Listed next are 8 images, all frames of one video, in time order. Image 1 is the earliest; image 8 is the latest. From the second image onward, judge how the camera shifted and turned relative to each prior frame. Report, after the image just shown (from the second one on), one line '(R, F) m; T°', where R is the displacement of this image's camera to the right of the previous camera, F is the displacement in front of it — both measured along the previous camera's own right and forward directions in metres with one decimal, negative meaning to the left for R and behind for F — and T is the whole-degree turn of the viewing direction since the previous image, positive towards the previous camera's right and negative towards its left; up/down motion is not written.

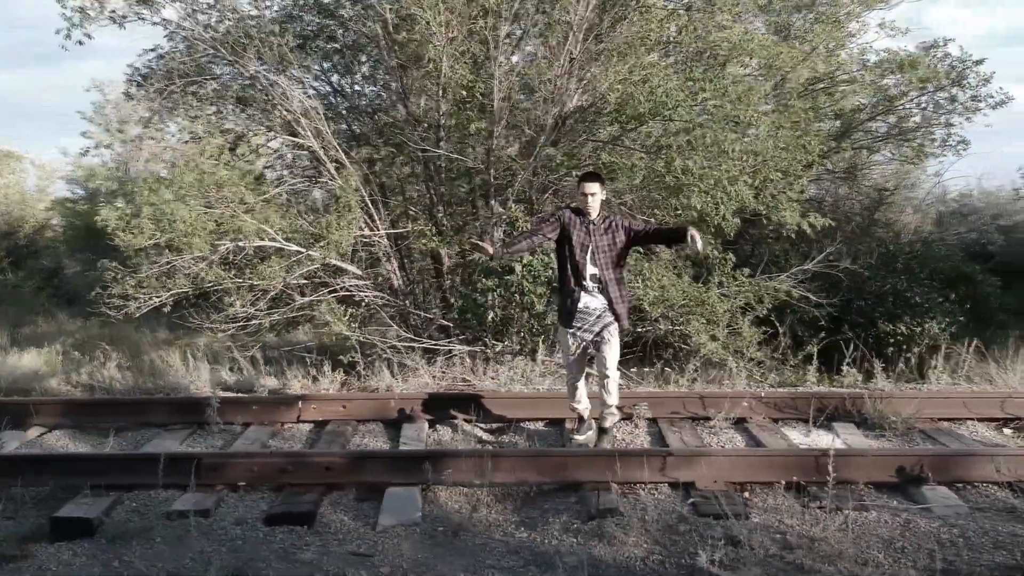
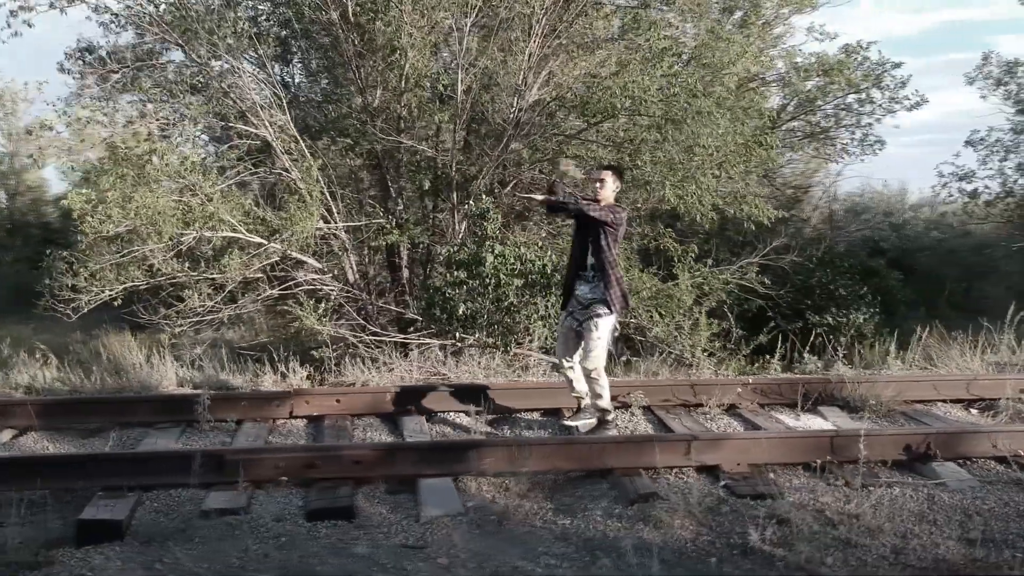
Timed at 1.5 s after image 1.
(-0.8, +0.1) m; +7°
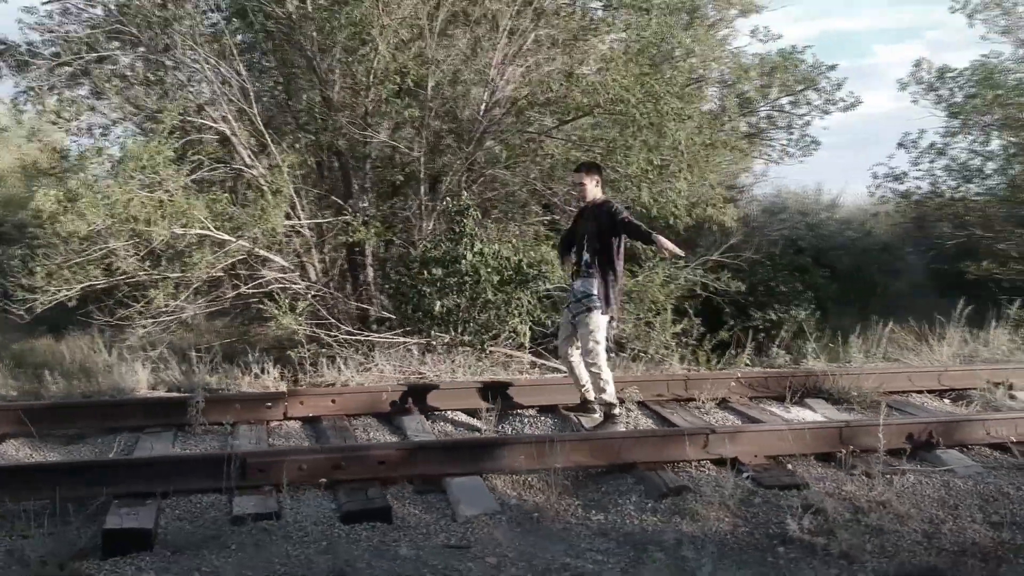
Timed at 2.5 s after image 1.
(-0.7, +0.1) m; +6°
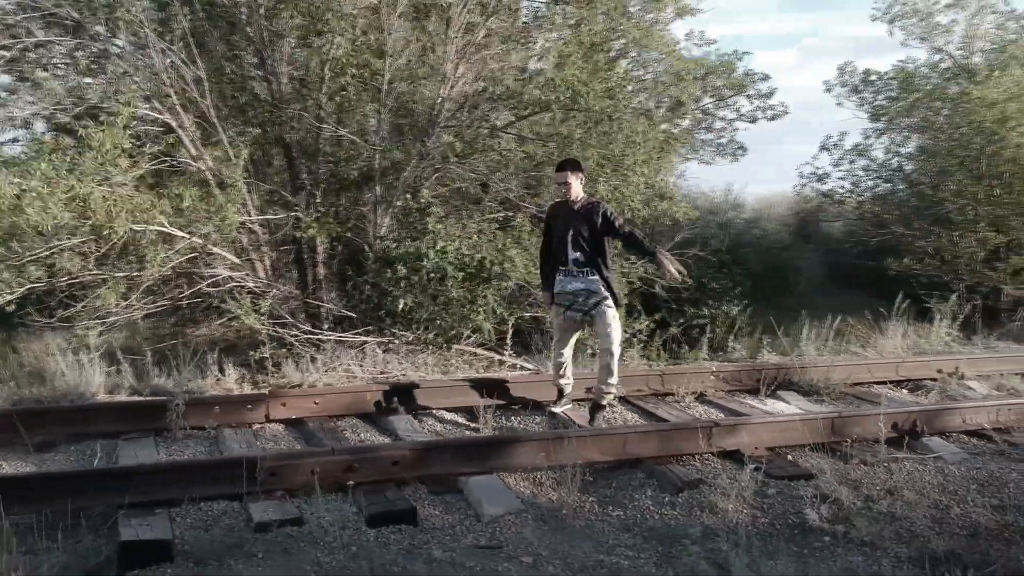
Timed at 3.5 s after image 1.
(-0.6, +0.1) m; +6°
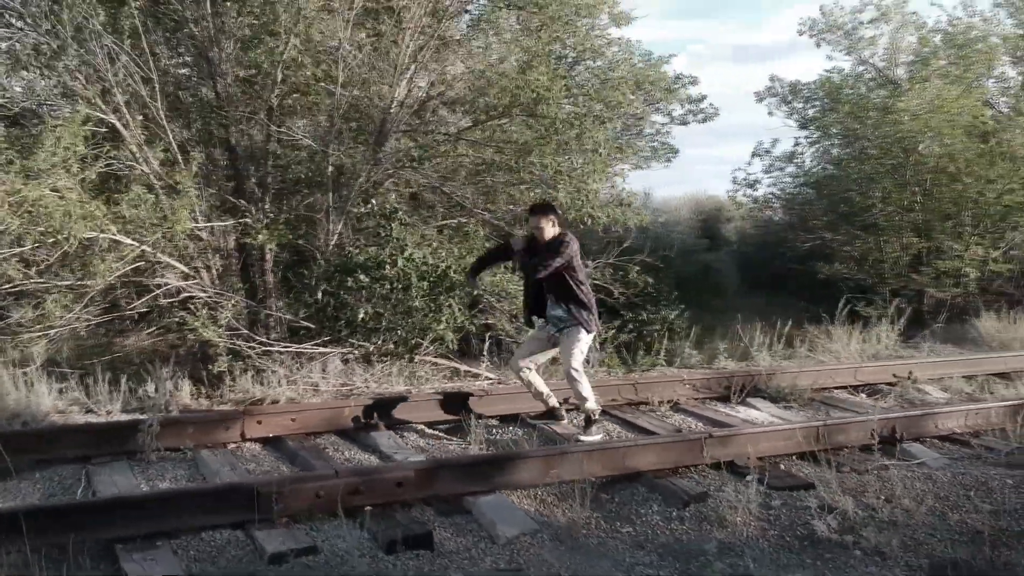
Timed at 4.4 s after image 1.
(-0.5, +0.1) m; +6°
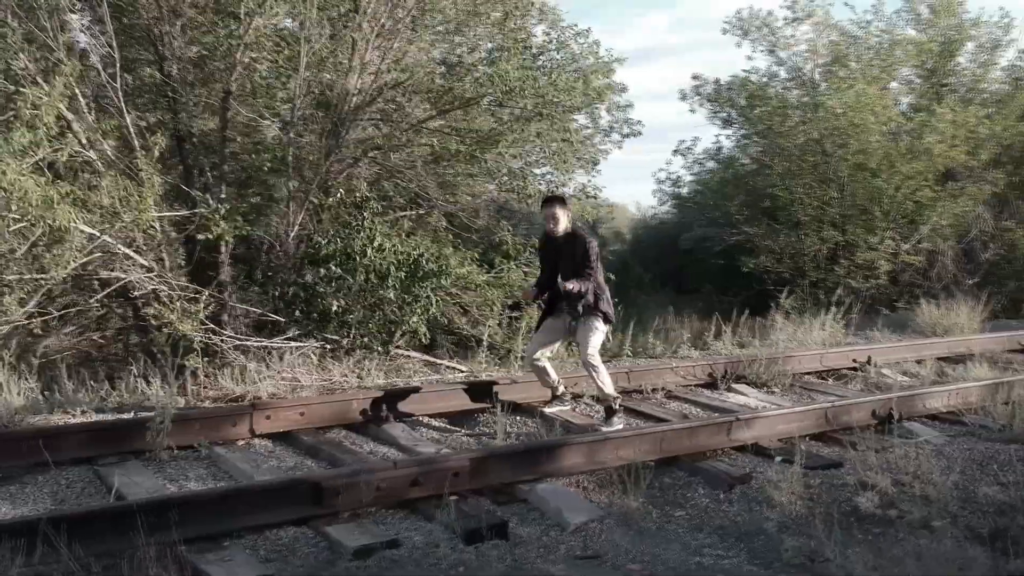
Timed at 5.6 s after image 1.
(-0.9, +0.2) m; +8°
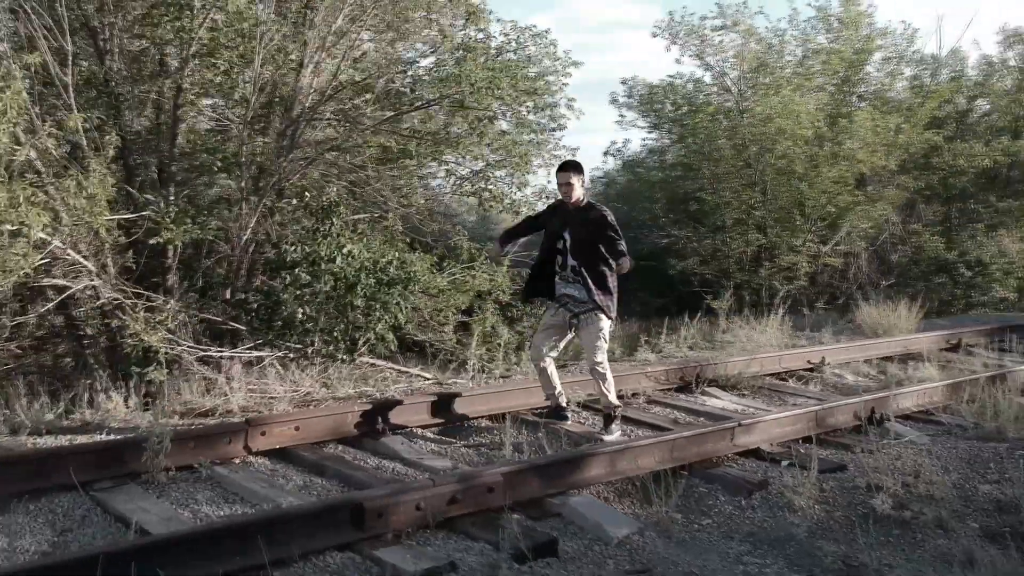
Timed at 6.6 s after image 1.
(-0.7, +0.2) m; +7°
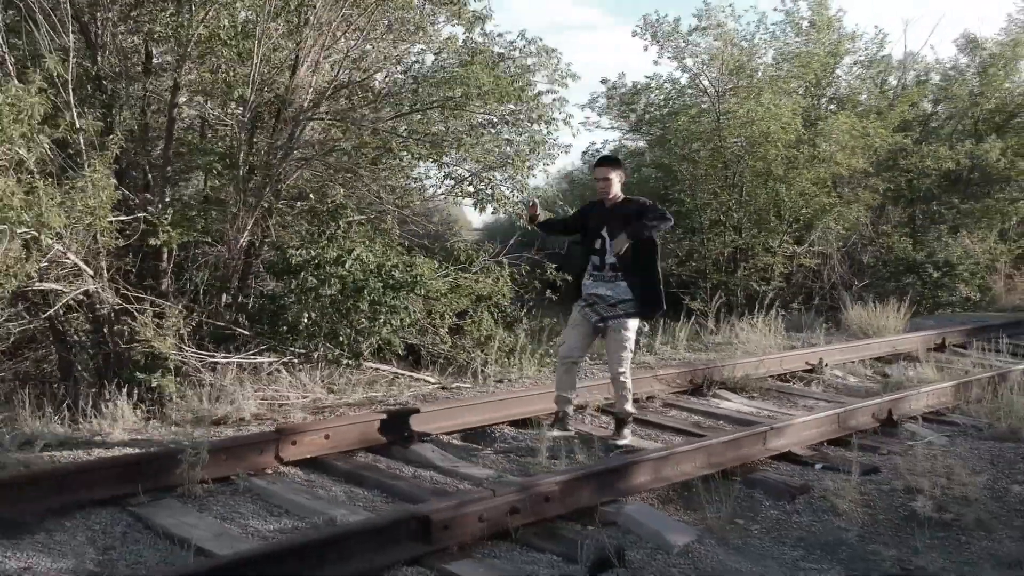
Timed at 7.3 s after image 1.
(-0.5, +0.1) m; +3°
